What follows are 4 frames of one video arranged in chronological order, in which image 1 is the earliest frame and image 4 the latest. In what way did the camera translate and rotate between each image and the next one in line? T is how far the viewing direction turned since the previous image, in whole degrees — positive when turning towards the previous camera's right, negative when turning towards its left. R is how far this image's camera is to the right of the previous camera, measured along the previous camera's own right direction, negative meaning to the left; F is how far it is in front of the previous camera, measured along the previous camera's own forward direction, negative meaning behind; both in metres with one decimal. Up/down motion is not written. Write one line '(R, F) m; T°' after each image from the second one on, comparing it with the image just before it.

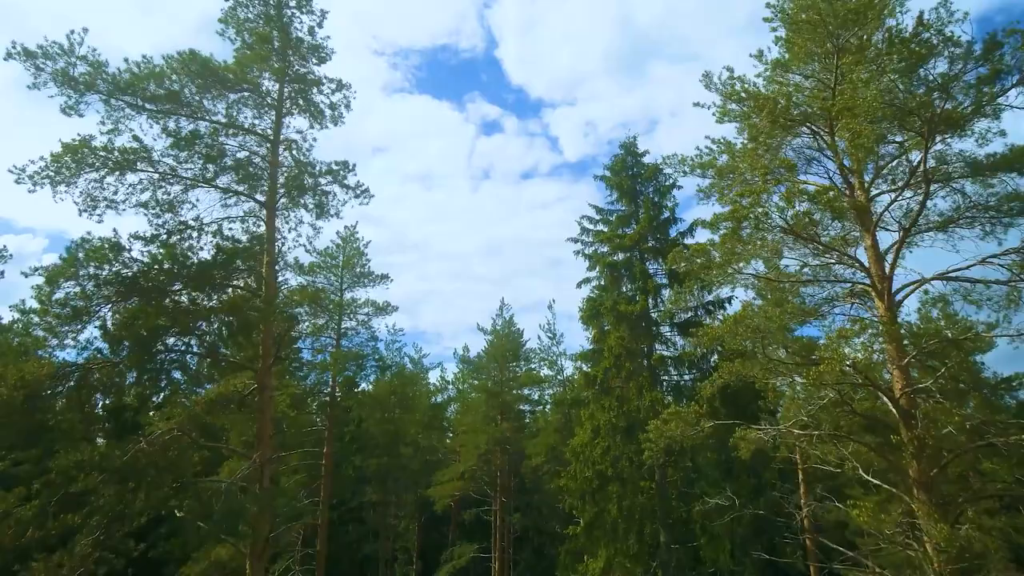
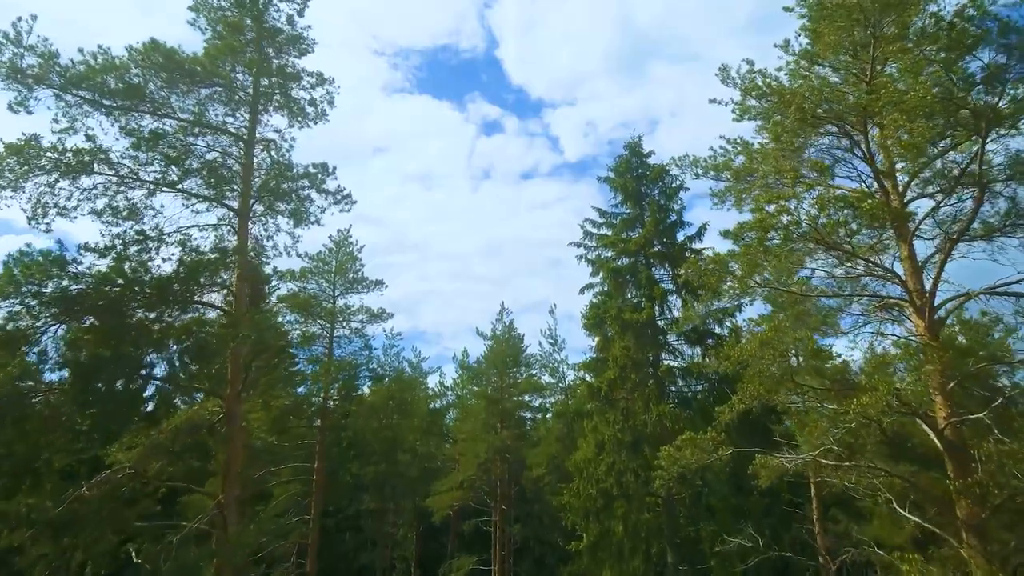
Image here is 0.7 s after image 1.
(0.0, +1.3) m; 0°
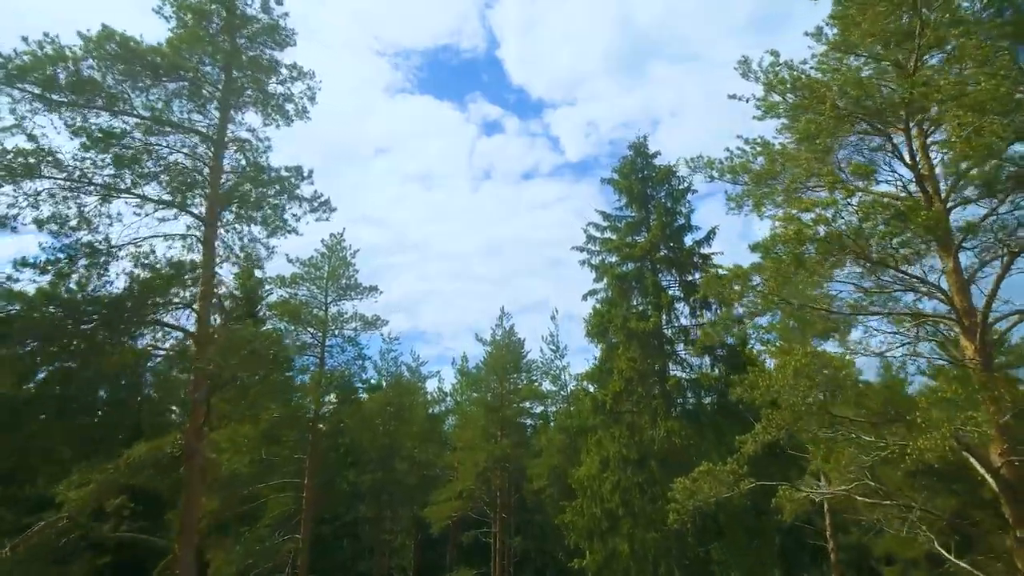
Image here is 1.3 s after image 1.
(0.0, +1.2) m; 0°
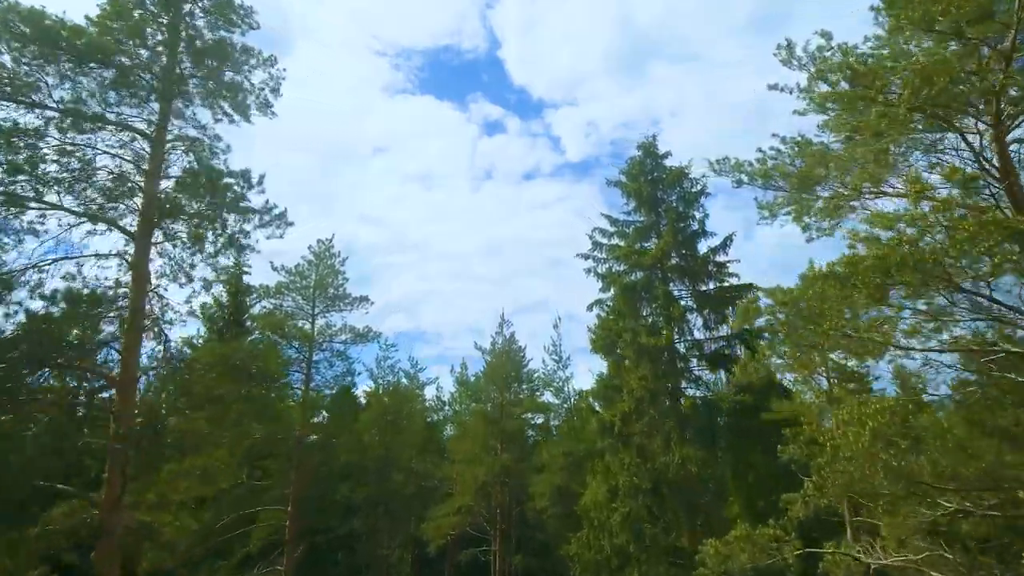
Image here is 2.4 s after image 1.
(0.0, +1.9) m; 0°
